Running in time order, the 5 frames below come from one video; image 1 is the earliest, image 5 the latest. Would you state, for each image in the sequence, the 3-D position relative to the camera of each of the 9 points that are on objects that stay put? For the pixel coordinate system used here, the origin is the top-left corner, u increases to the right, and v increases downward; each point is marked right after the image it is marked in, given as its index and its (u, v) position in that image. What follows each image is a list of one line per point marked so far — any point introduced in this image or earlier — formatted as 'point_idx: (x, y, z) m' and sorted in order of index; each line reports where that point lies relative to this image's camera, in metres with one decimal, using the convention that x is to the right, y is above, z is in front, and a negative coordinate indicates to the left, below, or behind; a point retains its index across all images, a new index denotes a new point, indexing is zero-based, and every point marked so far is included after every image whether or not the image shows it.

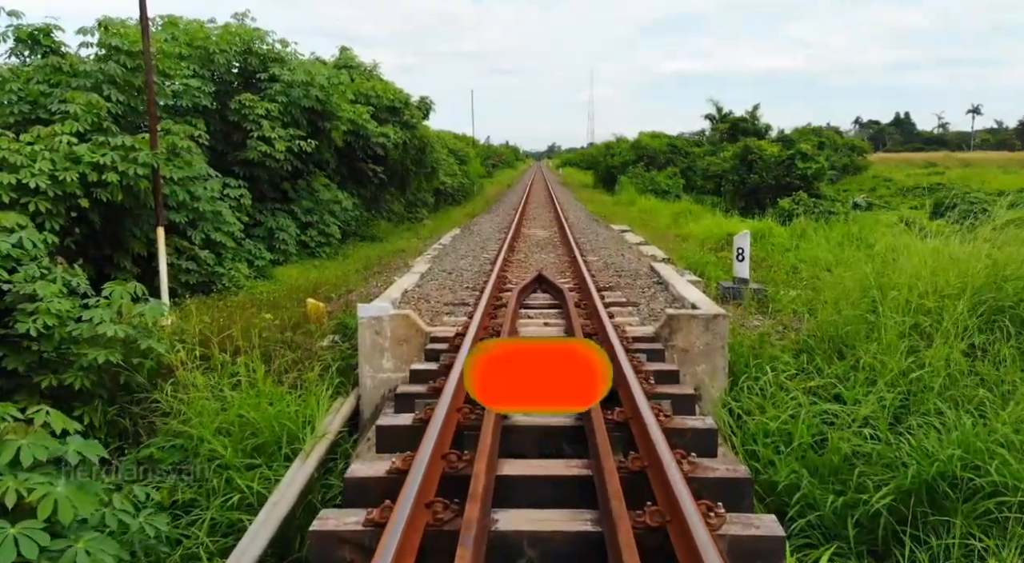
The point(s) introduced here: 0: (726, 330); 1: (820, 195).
0: (+1.6, -0.4, +6.0) m
1: (+6.0, +1.7, +16.0) m
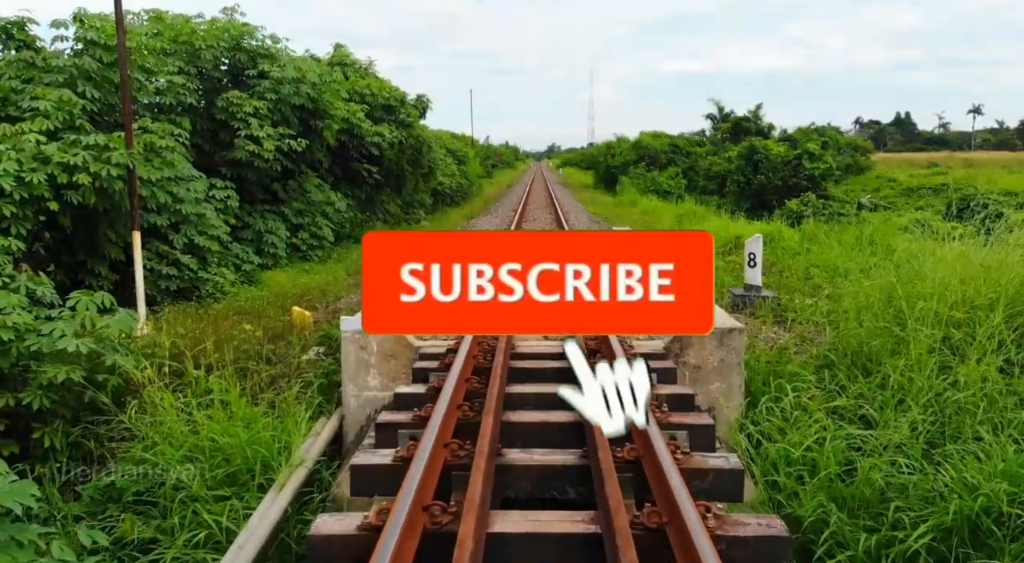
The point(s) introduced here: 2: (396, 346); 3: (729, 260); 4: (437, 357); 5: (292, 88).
0: (+1.5, -0.4, +5.5) m
1: (+6.0, +1.6, +15.5) m
2: (-0.8, -0.4, +5.6) m
3: (+2.8, +0.3, +10.6) m
4: (-0.5, -0.5, +5.6) m
5: (-3.4, +3.0, +12.7) m
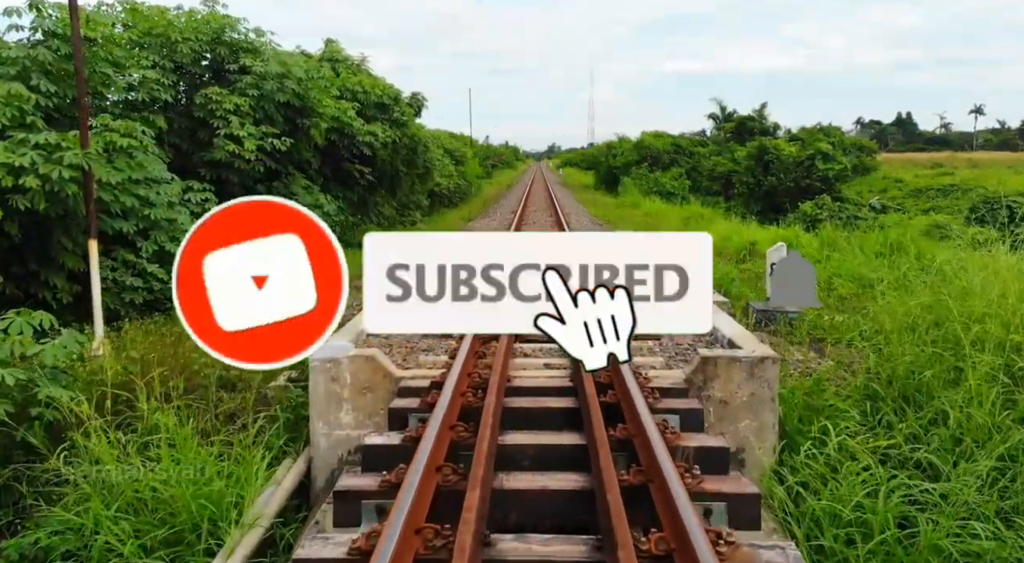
0: (+1.5, -0.5, +4.7) m
1: (+5.9, +1.5, +14.7) m
2: (-0.8, -0.6, +4.8) m
3: (+2.8, +0.2, +9.8) m
4: (-0.5, -0.6, +4.9) m
5: (-3.4, +2.9, +12.0) m
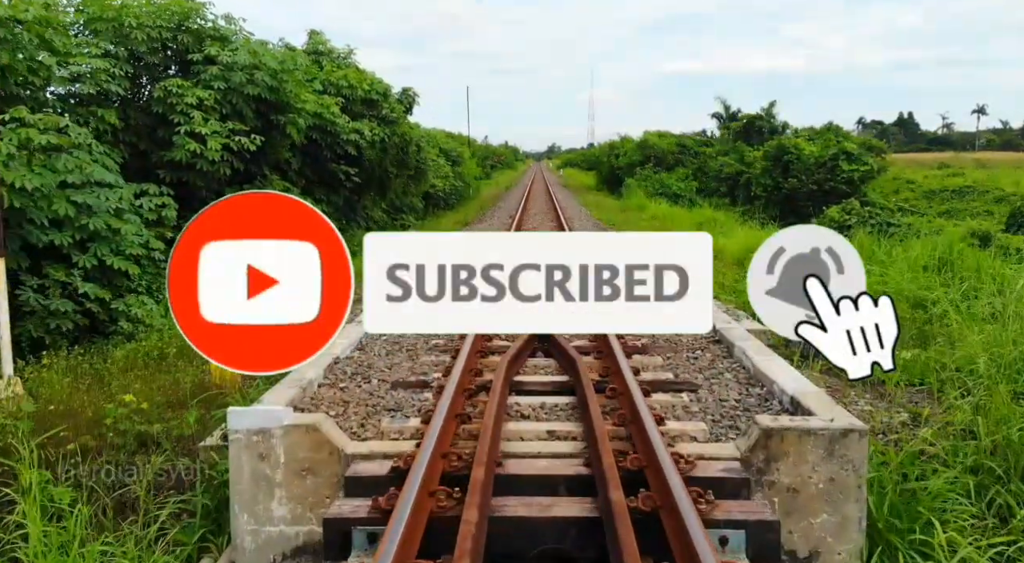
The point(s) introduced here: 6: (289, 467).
0: (+1.5, -0.7, +3.5) m
1: (+5.9, +1.3, +13.5) m
2: (-0.9, -0.8, +3.6) m
3: (+2.7, 0.0, +8.6) m
4: (-0.6, -0.8, +3.6) m
5: (-3.5, +2.7, +10.7) m
6: (-1.0, -0.8, +3.6) m
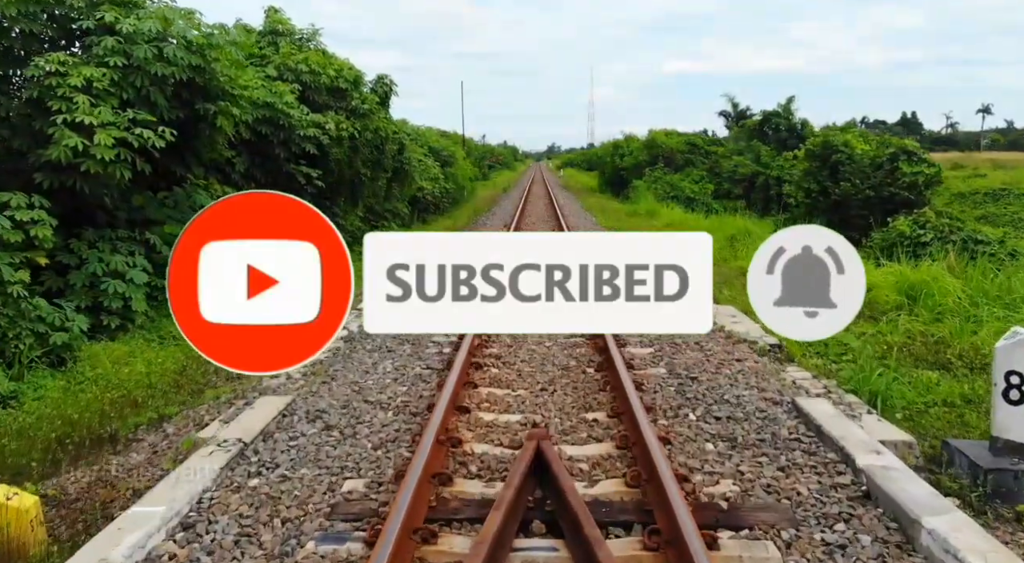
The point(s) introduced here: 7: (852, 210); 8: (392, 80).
0: (+1.4, -1.1, +1.0) m
1: (+5.8, +0.9, +11.0) m
2: (-1.0, -1.1, +1.1) m
3: (+2.6, -0.4, +6.1) m
4: (-0.7, -1.2, +1.1) m
5: (-3.6, +2.3, +8.2) m
6: (-1.1, -1.2, +1.1) m
7: (+5.0, +1.1, +12.3) m
8: (-2.1, +3.5, +14.6) m
